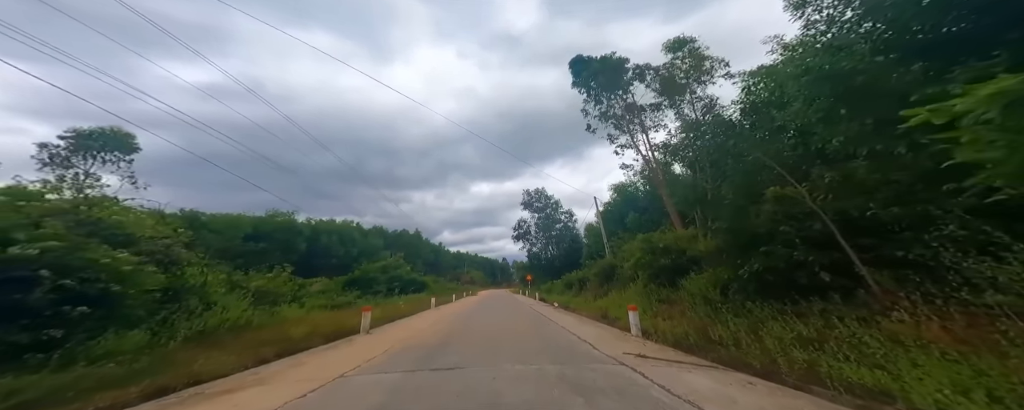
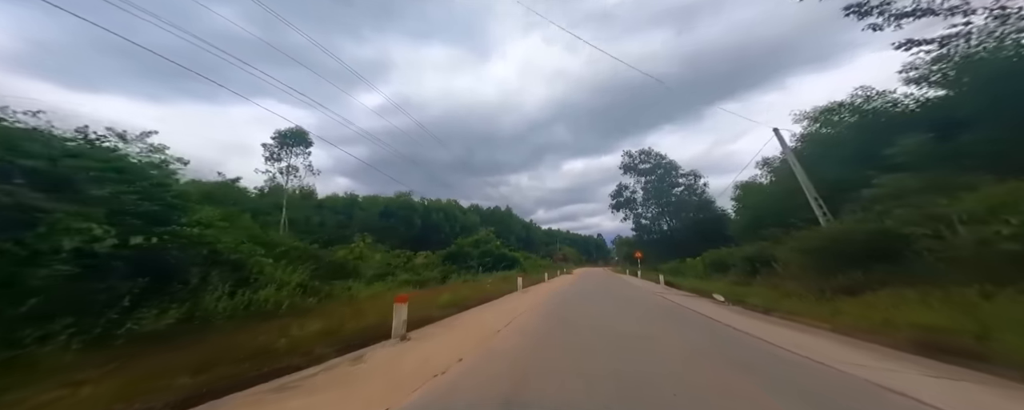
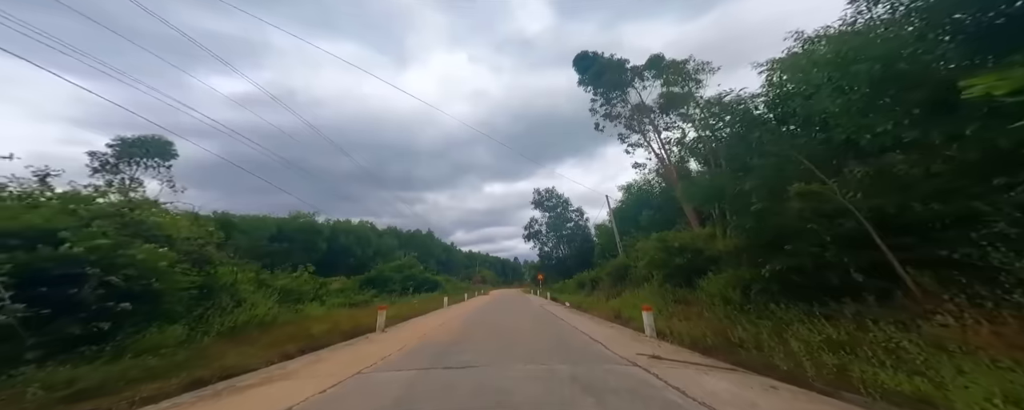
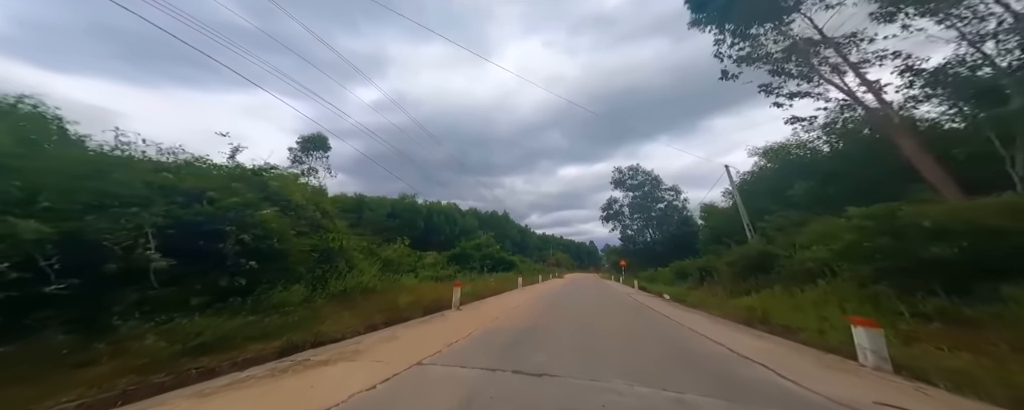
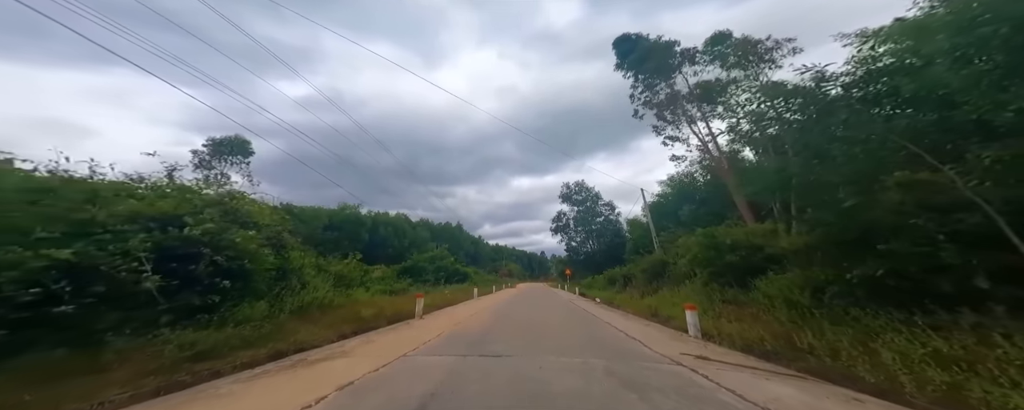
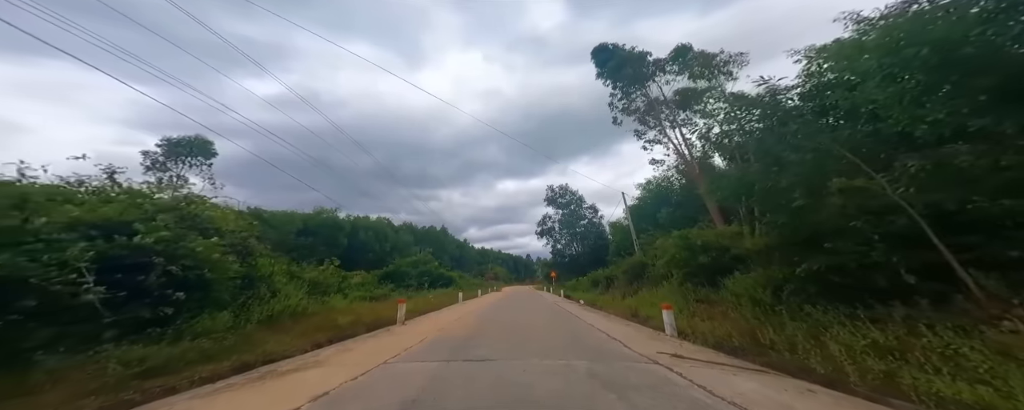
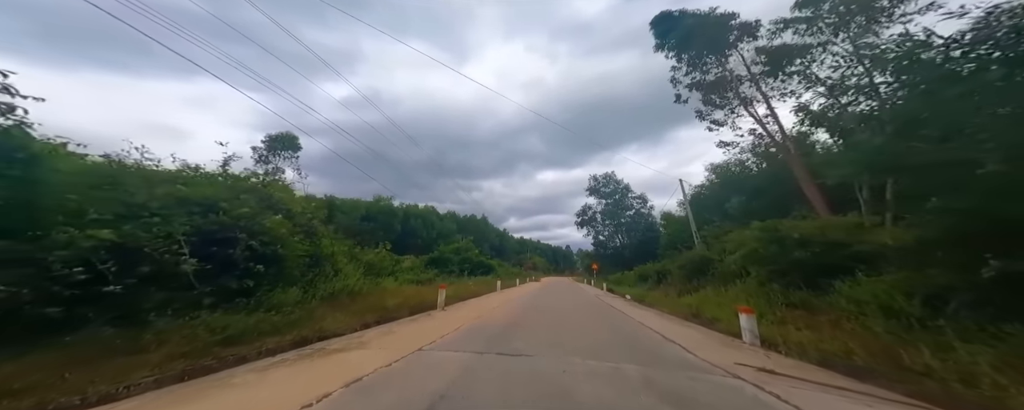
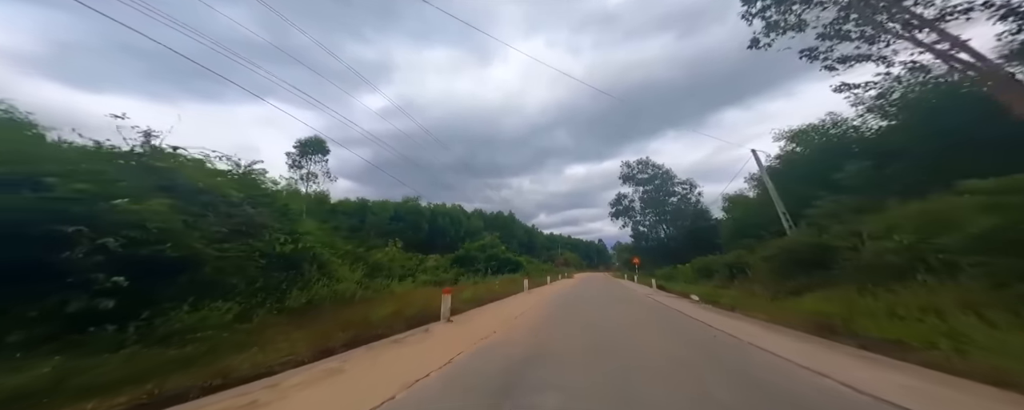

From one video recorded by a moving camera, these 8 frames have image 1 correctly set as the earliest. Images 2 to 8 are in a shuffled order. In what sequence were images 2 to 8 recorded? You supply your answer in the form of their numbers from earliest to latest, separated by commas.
3, 6, 5, 7, 4, 8, 2
